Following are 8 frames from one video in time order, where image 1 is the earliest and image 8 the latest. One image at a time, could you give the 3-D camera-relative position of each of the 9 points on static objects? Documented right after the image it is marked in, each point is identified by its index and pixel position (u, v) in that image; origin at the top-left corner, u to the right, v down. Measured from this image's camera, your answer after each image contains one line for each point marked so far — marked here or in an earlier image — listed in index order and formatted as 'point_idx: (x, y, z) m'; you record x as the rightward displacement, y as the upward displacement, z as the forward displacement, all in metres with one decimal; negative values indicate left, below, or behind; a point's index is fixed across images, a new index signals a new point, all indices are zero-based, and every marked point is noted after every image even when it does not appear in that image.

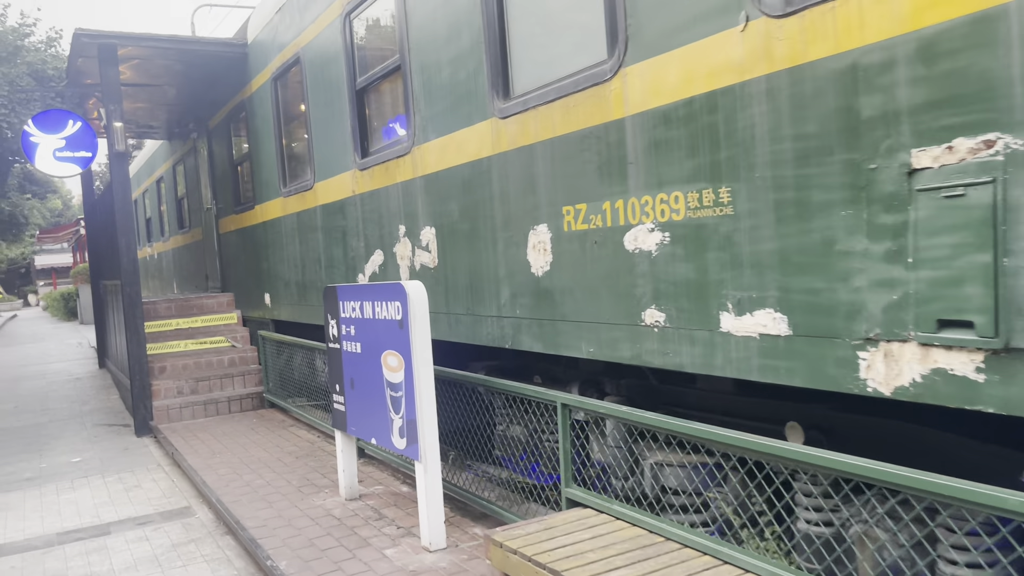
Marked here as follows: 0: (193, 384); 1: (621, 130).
0: (-2.8, -0.8, +7.2) m
1: (+0.4, +0.5, +2.8) m
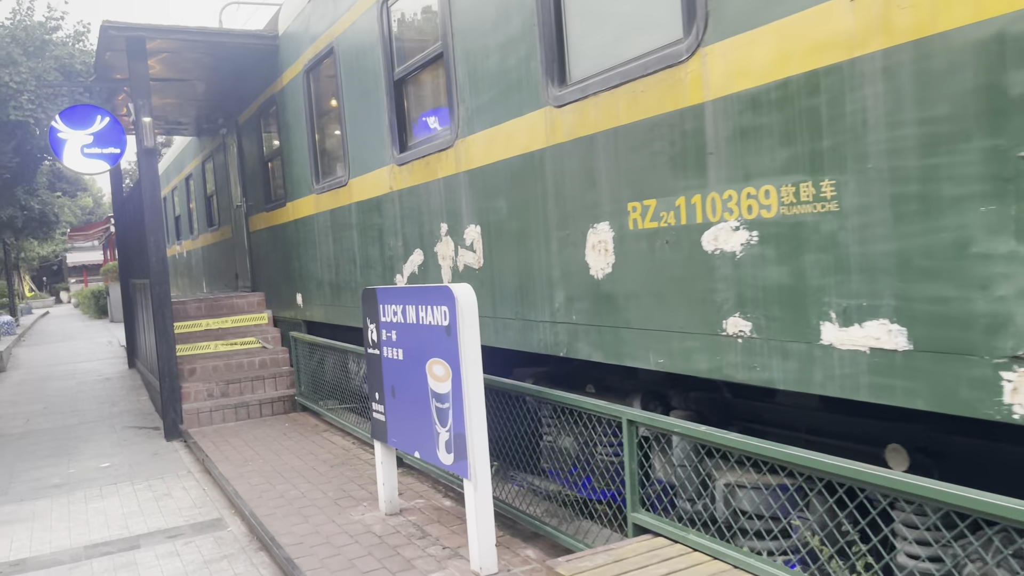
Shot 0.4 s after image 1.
0: (-2.4, -0.8, +7.0) m
1: (+0.6, +0.5, +2.5) m
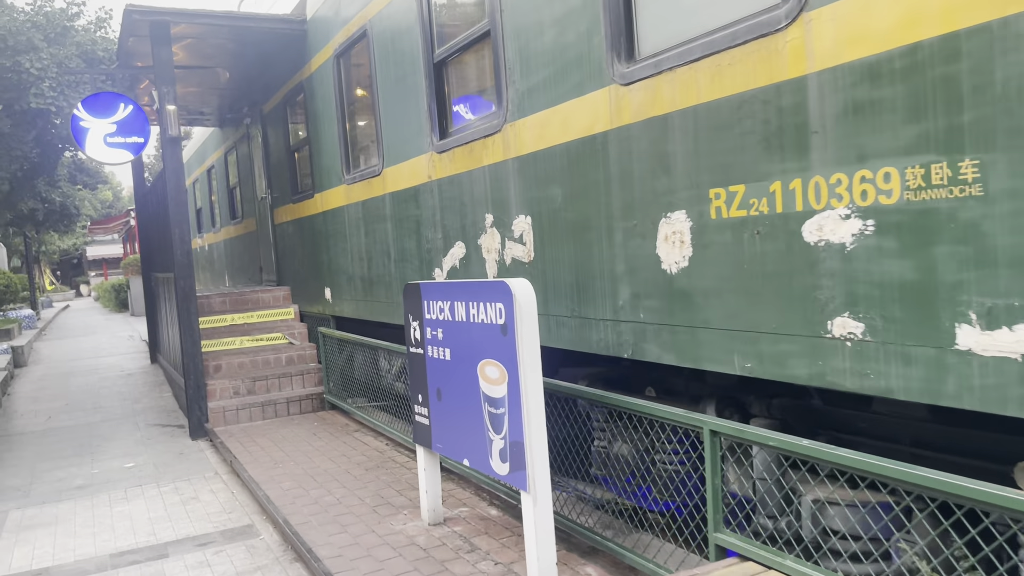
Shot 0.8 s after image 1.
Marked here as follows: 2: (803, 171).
0: (-2.1, -0.8, +6.8) m
1: (+0.8, +0.5, +2.2) m
2: (+0.8, +0.3, +2.2) m
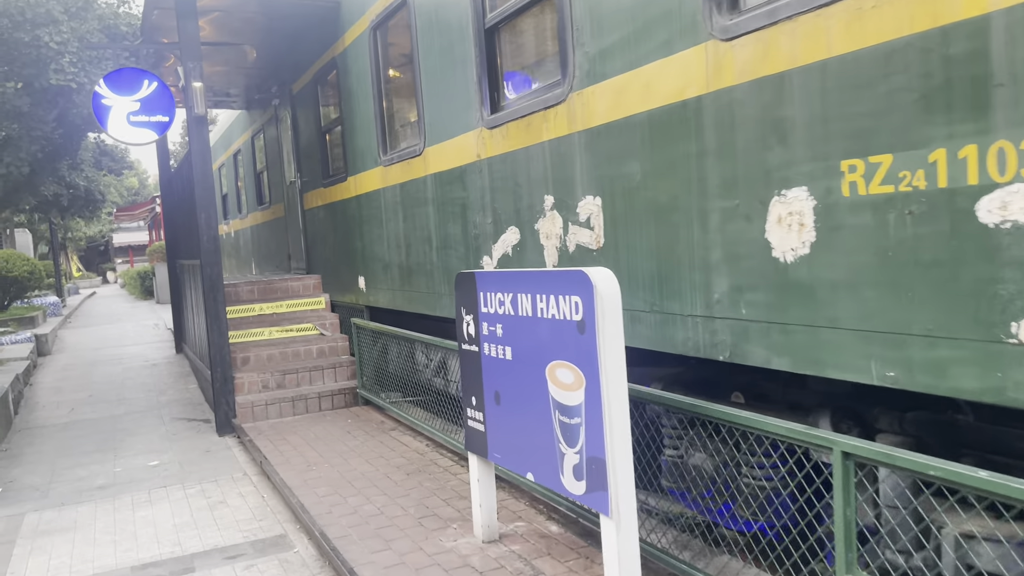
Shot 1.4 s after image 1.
0: (-1.8, -0.7, +6.5) m
1: (+1.0, +0.5, +1.8) m
2: (+1.0, +0.3, +1.8) m
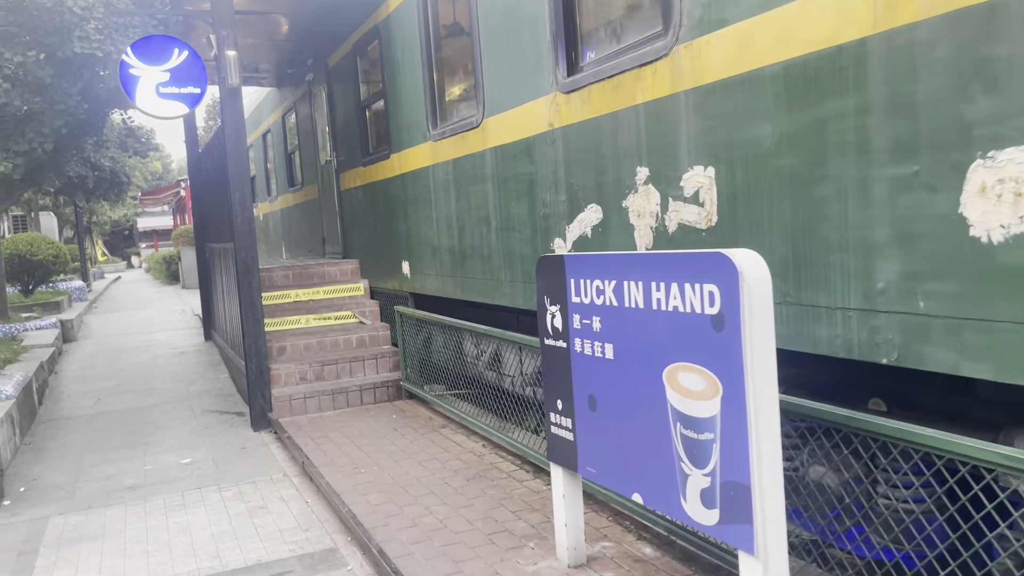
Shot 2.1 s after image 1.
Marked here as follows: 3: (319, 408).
0: (-1.4, -0.6, +6.1) m
1: (+1.3, +0.6, +1.3) m
2: (+1.3, +0.3, +1.3) m
3: (-1.4, -0.8, +5.9) m
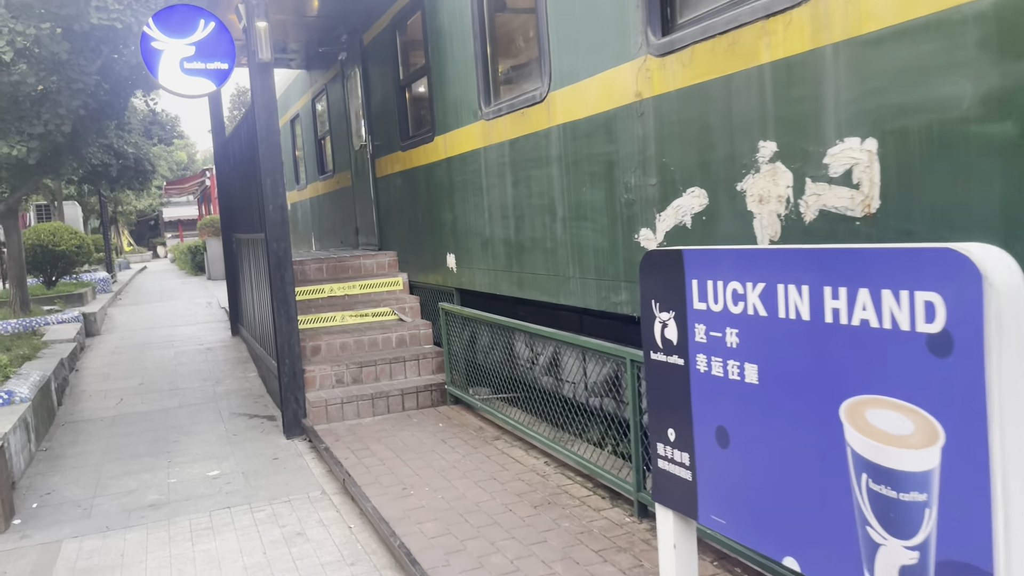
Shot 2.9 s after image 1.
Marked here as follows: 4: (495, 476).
0: (-1.0, -0.6, +5.6) m
1: (+1.5, +0.5, +0.7) m
2: (+1.5, +0.3, +0.7) m
3: (-1.0, -0.8, +5.4) m
4: (-0.1, -0.9, +3.9) m
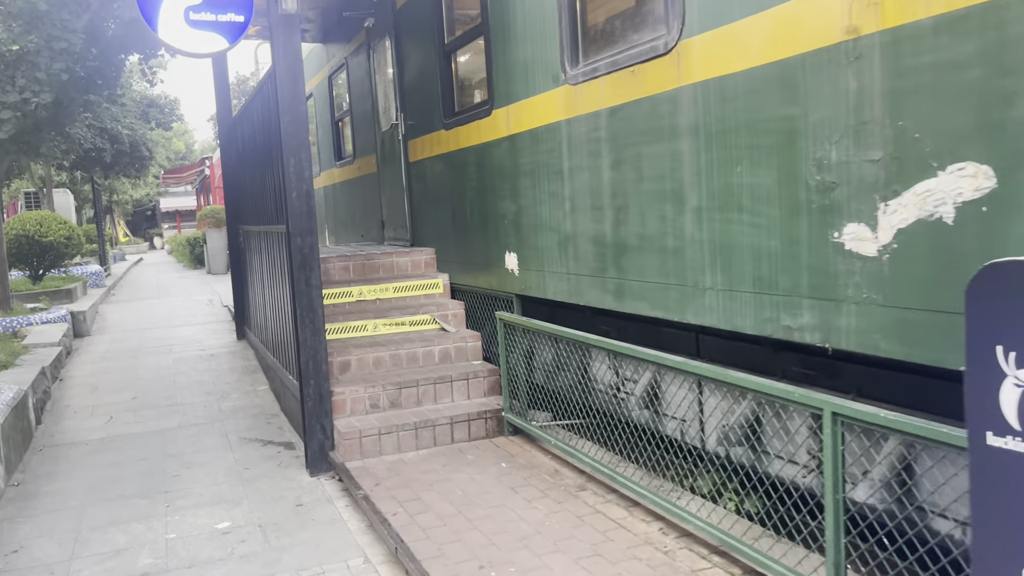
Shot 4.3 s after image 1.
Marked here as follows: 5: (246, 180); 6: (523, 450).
0: (-0.6, -0.6, +4.6) m
1: (+1.9, +0.4, -0.3) m
2: (+1.9, +0.2, -0.3) m
3: (-0.6, -0.8, +4.4) m
4: (+0.3, -0.9, +3.0) m
5: (-2.2, +0.9, +6.7) m
6: (+0.1, -0.9, +4.4) m
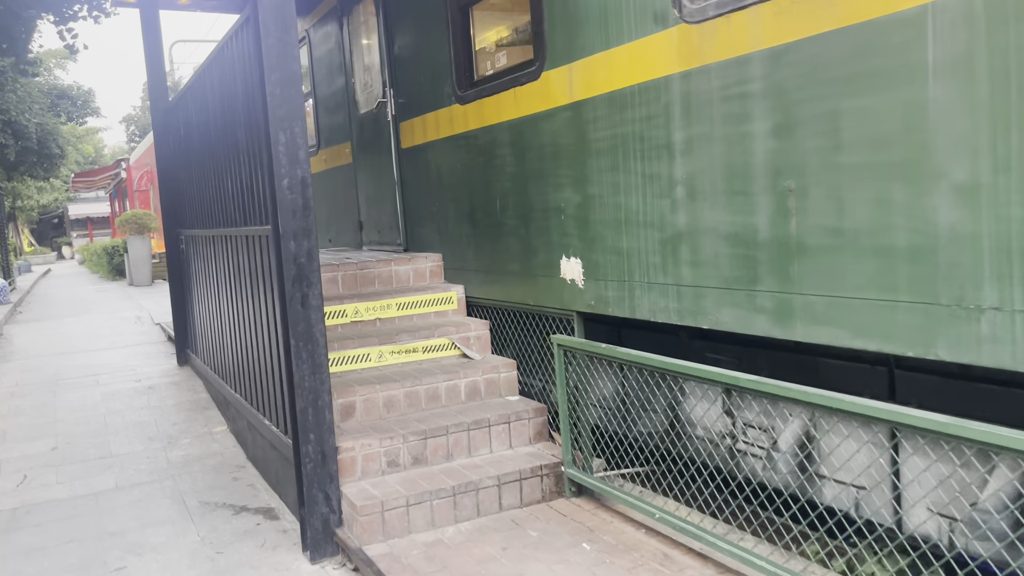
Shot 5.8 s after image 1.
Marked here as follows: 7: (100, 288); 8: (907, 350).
0: (-0.4, -0.7, +3.4) m
1: (+2.6, +0.4, -1.2) m
2: (+2.6, +0.2, -1.2) m
3: (-0.3, -0.9, +3.3) m
4: (+0.7, -1.0, +1.9) m
5: (-2.1, +0.8, +5.4) m
6: (+0.3, -0.9, +3.3) m
7: (-7.7, 0.0, +15.5) m
8: (+1.0, -0.1, +2.1) m
